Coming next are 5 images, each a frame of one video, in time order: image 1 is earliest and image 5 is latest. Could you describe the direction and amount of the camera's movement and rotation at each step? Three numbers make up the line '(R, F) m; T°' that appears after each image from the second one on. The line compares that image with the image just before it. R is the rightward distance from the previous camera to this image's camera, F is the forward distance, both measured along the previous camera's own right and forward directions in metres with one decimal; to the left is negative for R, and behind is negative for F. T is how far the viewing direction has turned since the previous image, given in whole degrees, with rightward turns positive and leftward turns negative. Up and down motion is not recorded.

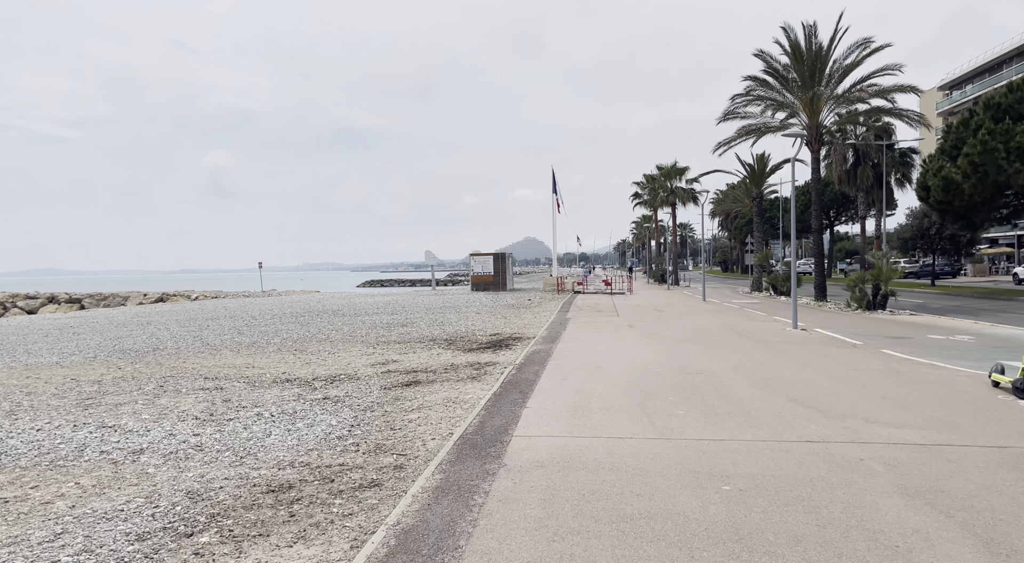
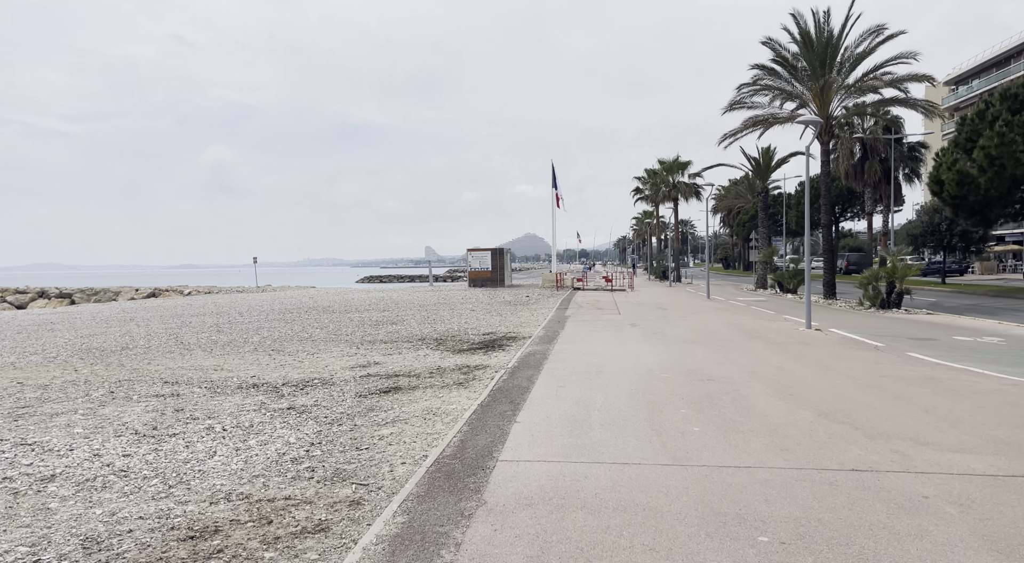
(+0.1, +1.1) m; 0°
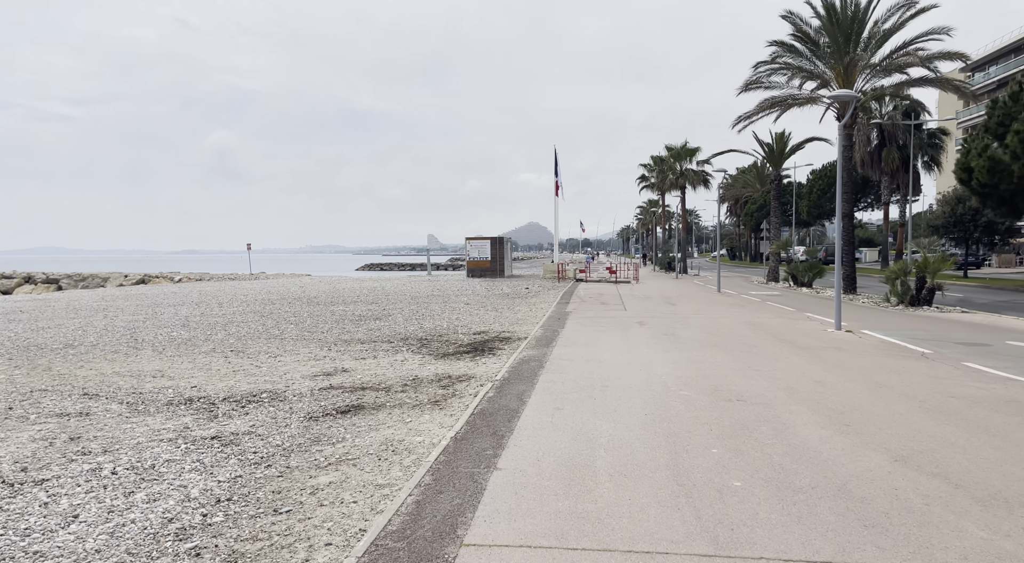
(+0.2, +1.7) m; 0°
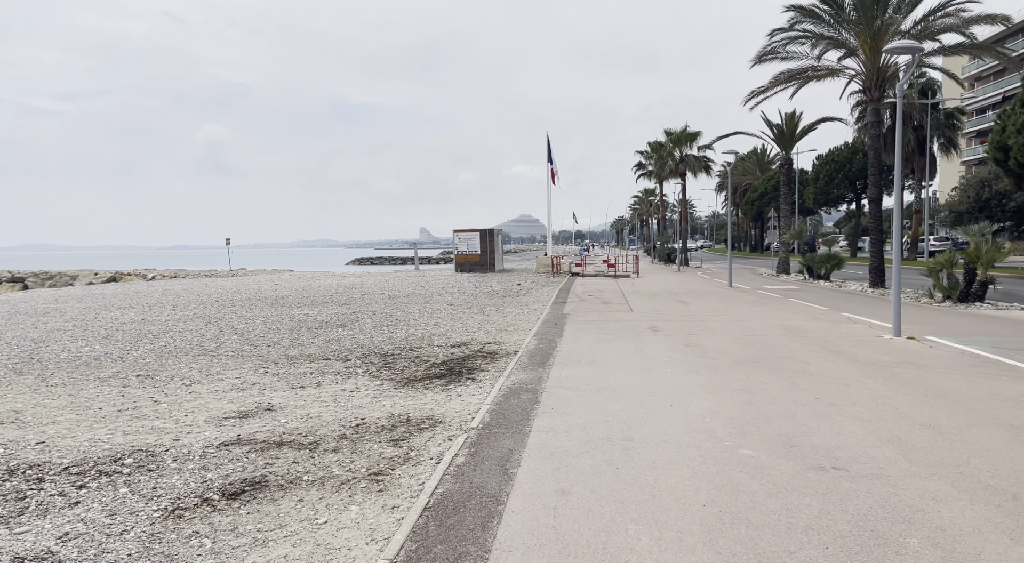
(+0.1, +2.7) m; +1°
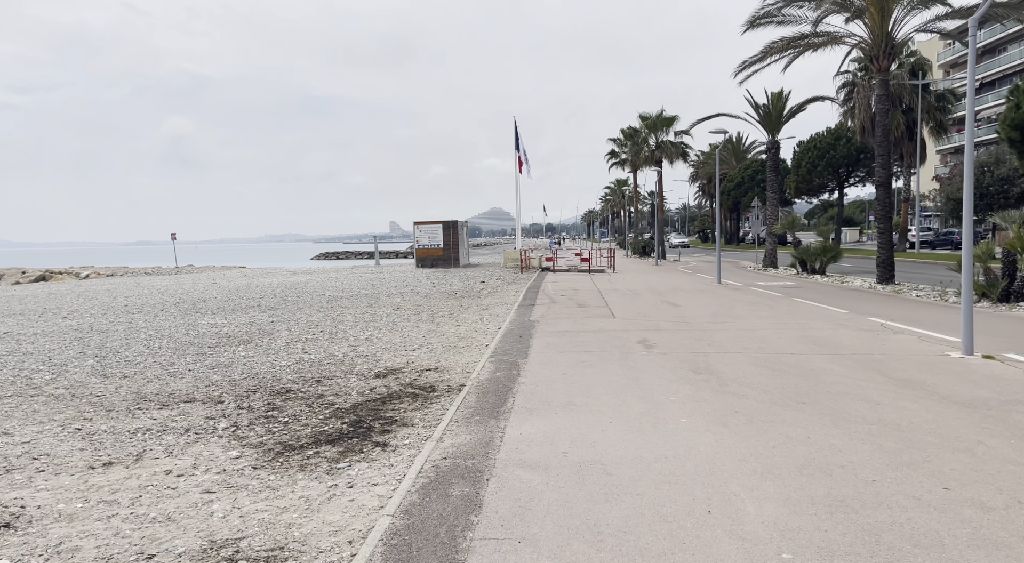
(+0.3, +3.2) m; +3°
